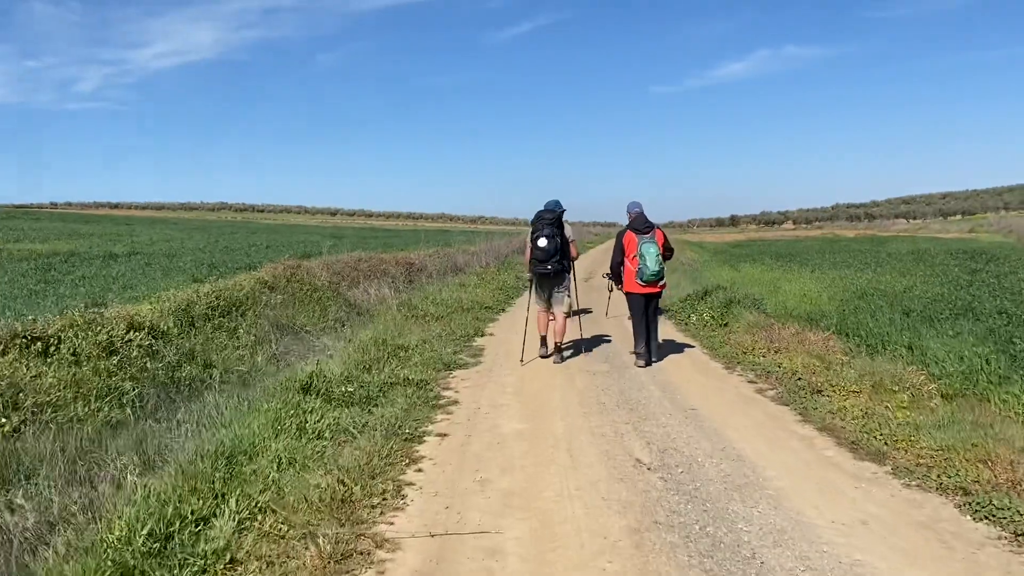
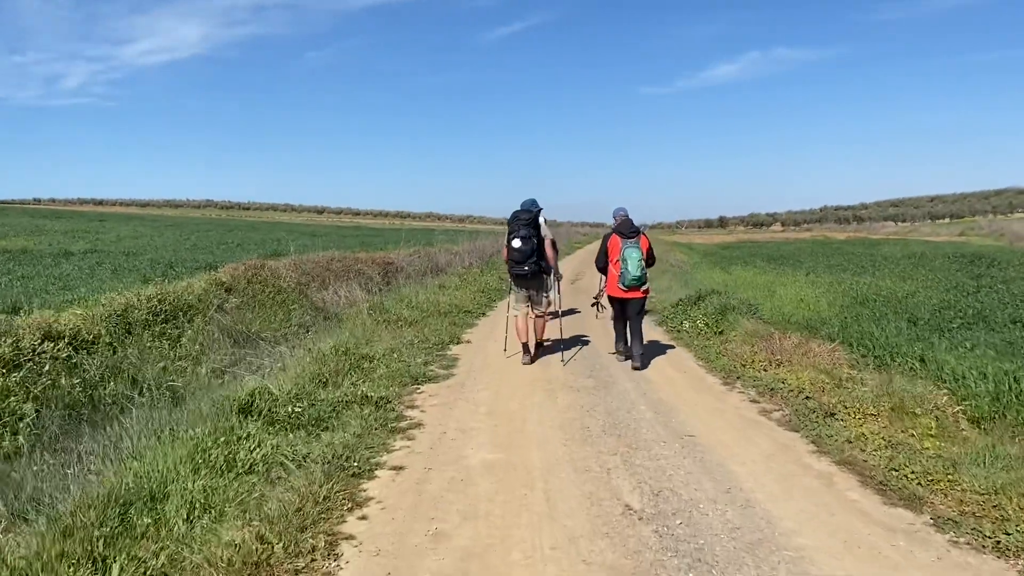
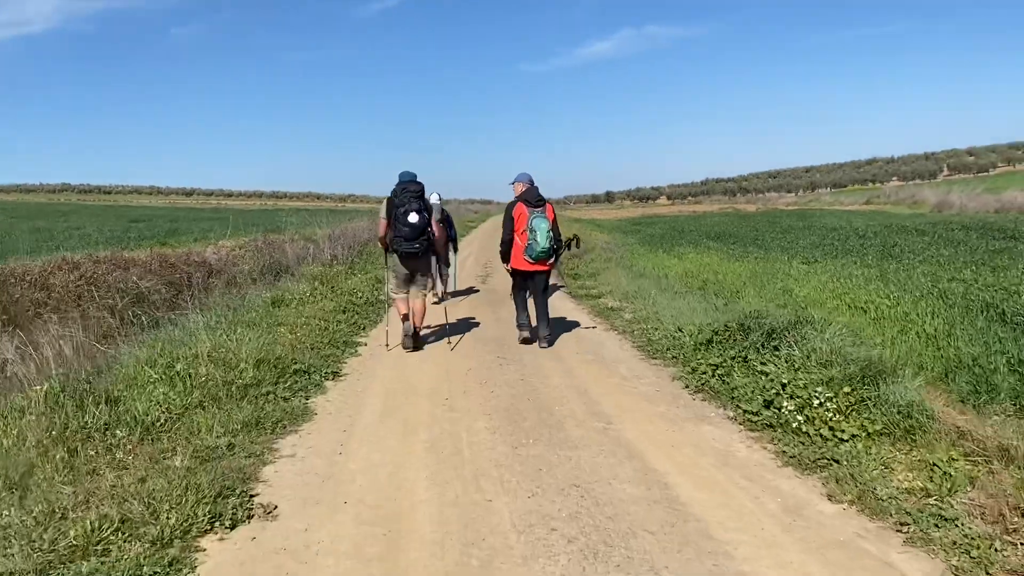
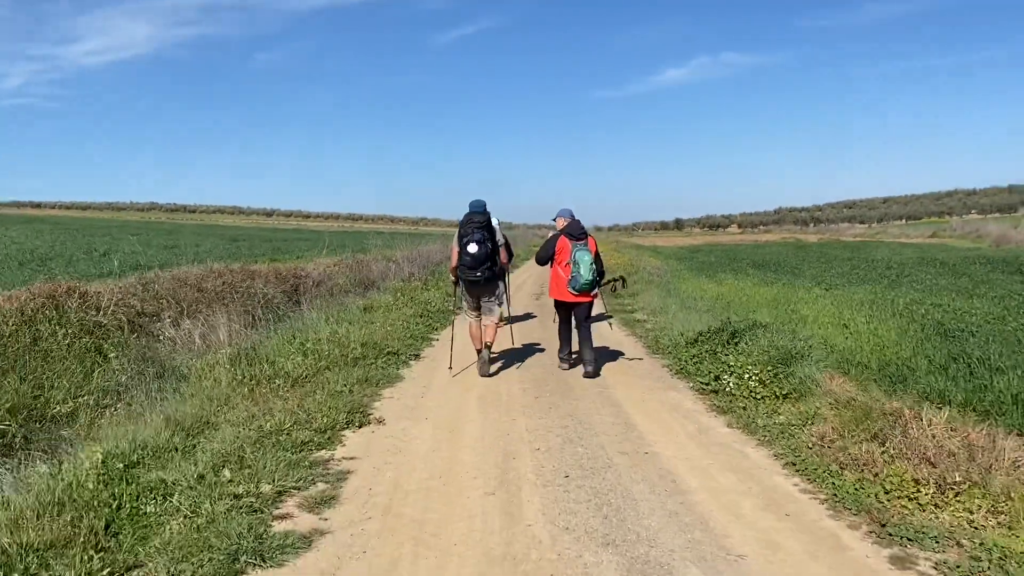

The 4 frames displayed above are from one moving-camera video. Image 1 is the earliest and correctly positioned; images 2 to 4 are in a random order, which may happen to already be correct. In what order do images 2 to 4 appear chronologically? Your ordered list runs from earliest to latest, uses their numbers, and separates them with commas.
2, 4, 3
